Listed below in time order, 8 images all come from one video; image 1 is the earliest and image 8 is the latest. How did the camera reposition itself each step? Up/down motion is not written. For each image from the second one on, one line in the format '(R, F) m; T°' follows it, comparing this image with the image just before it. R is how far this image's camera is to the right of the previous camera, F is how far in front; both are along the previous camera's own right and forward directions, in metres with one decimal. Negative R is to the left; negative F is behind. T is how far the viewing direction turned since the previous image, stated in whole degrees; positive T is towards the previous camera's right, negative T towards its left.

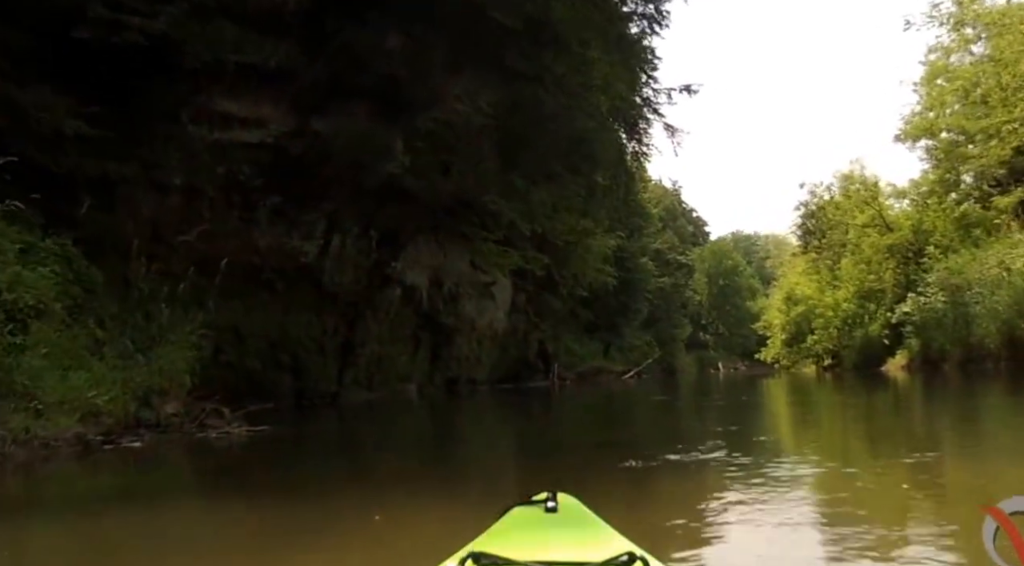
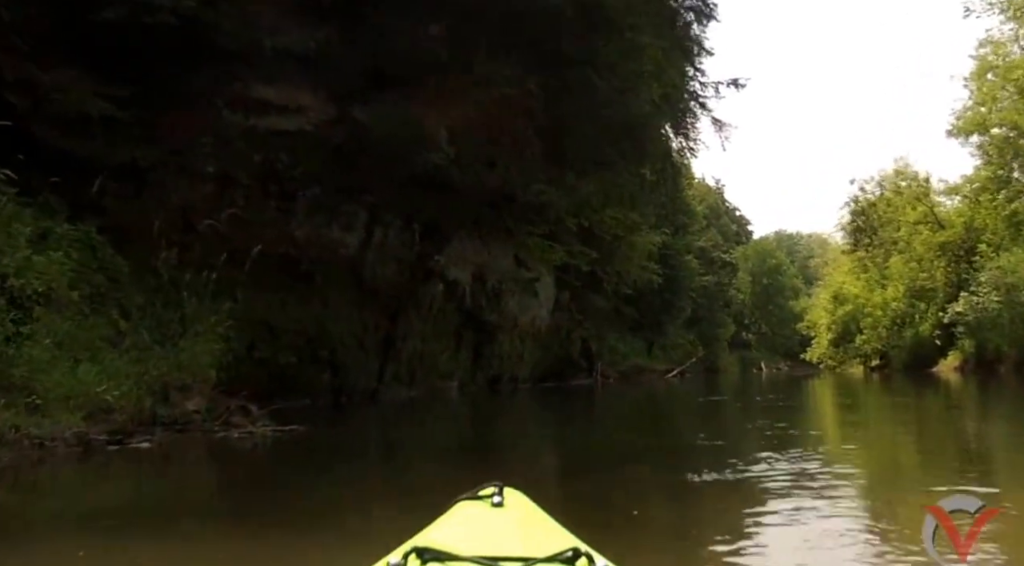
(-0.1, +0.8) m; -2°
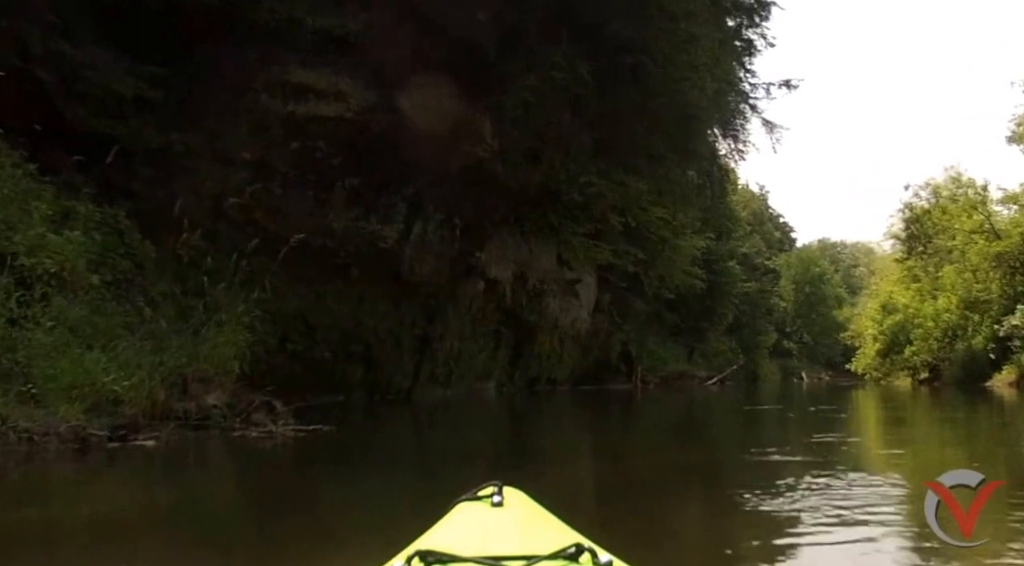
(-0.1, +0.7) m; -2°
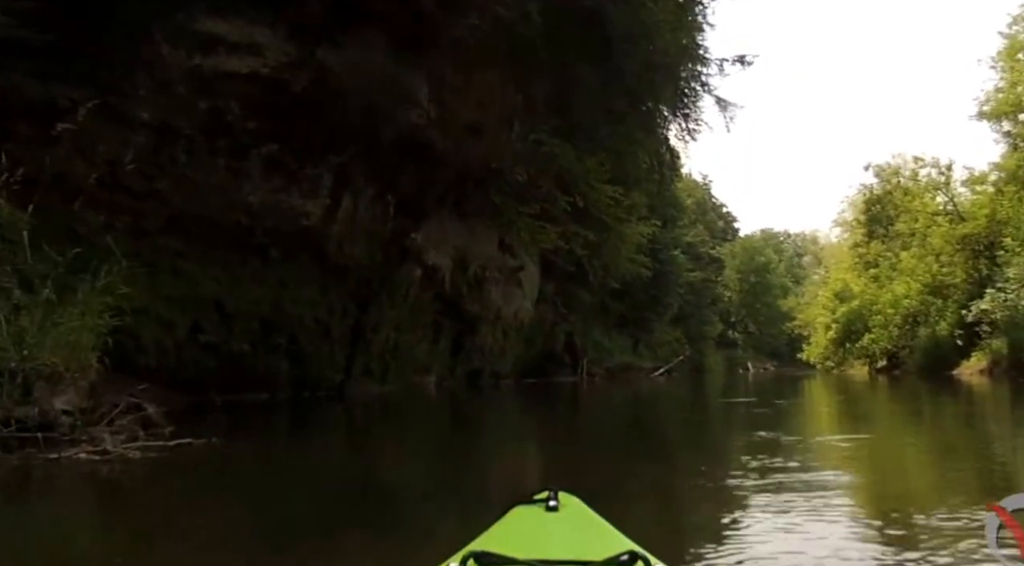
(0.0, +1.8) m; +3°
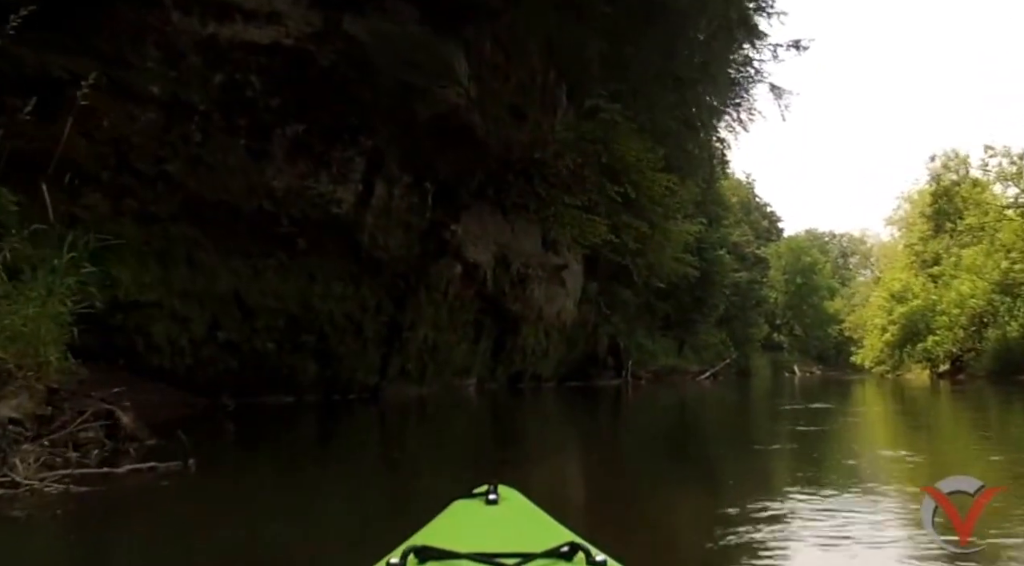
(-0.1, +1.3) m; -2°
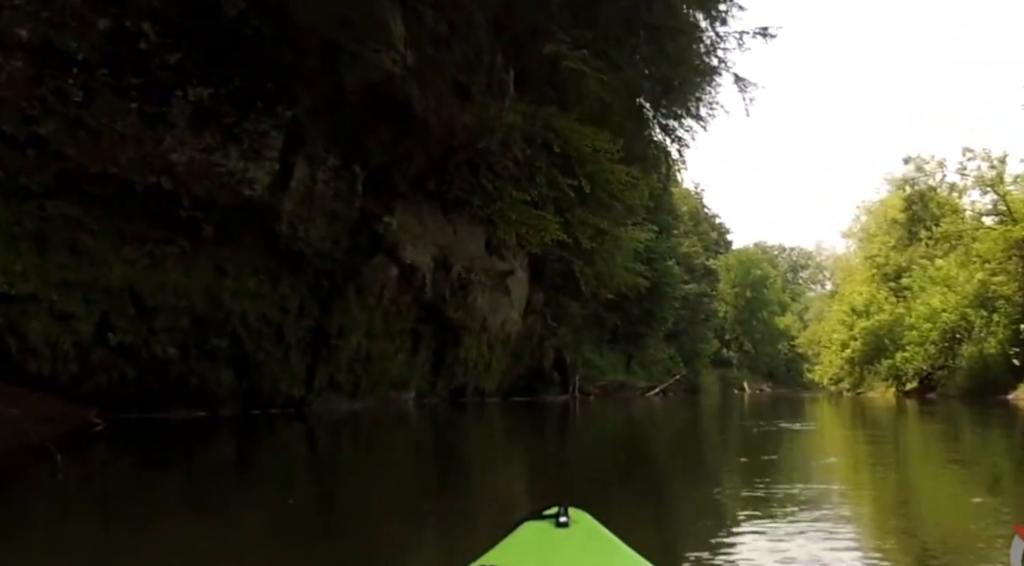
(0.0, +2.1) m; +3°
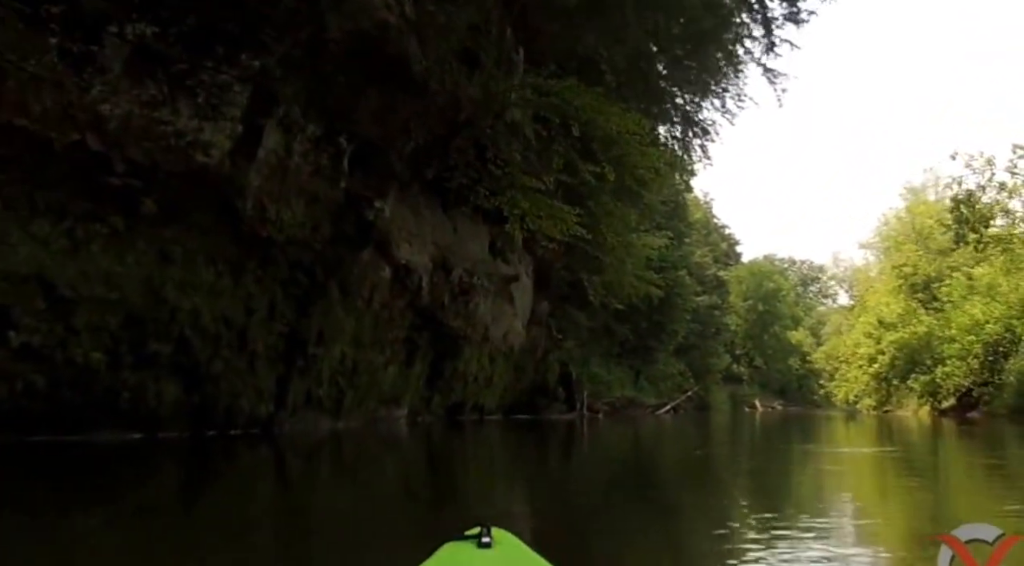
(-0.1, +2.3) m; 0°
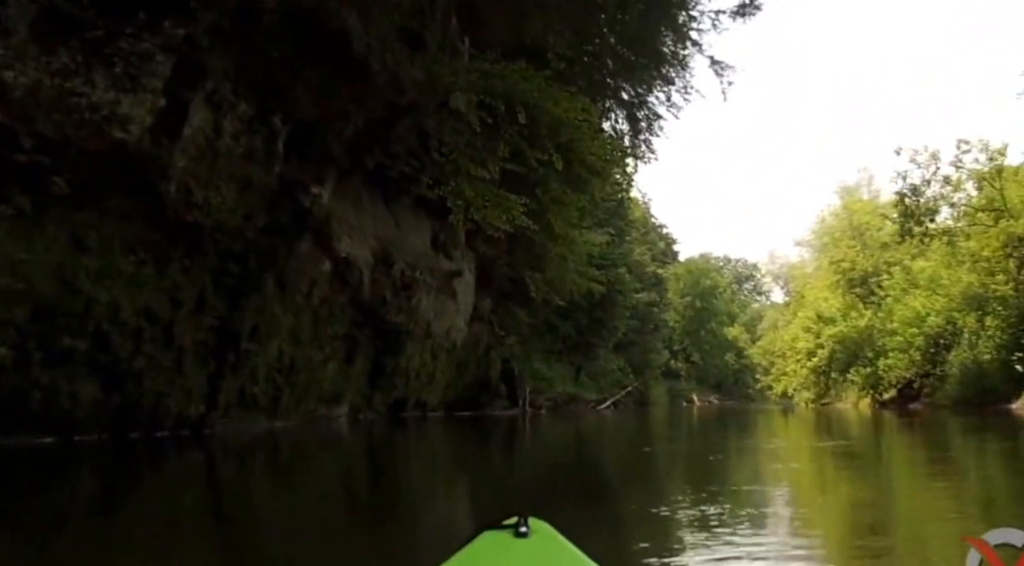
(-0.1, +0.6) m; +4°
